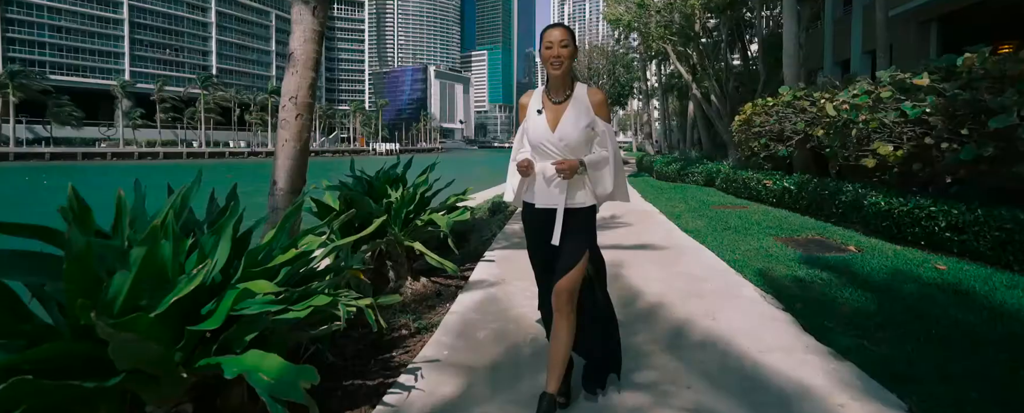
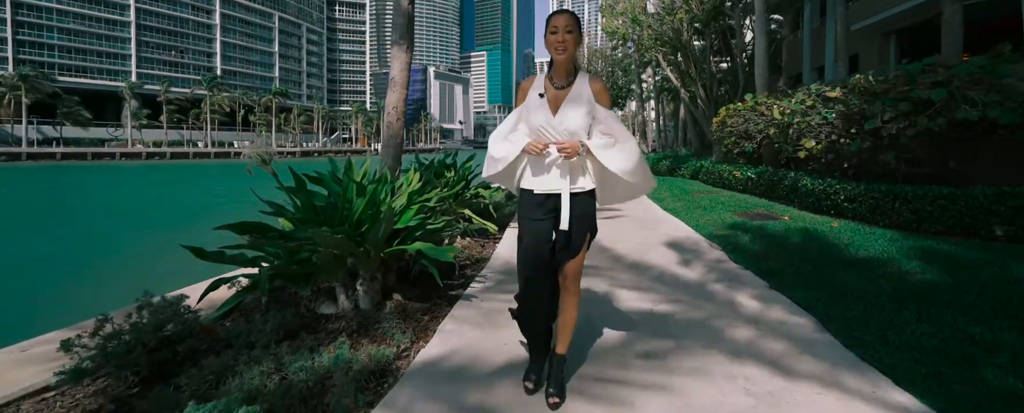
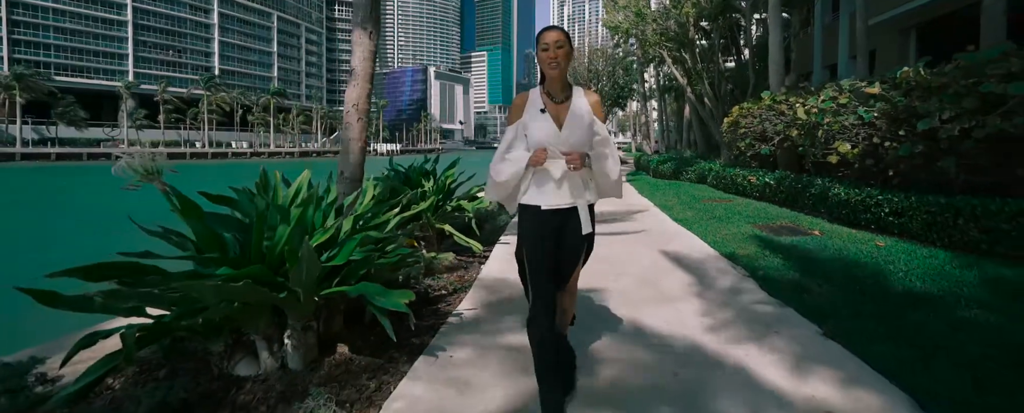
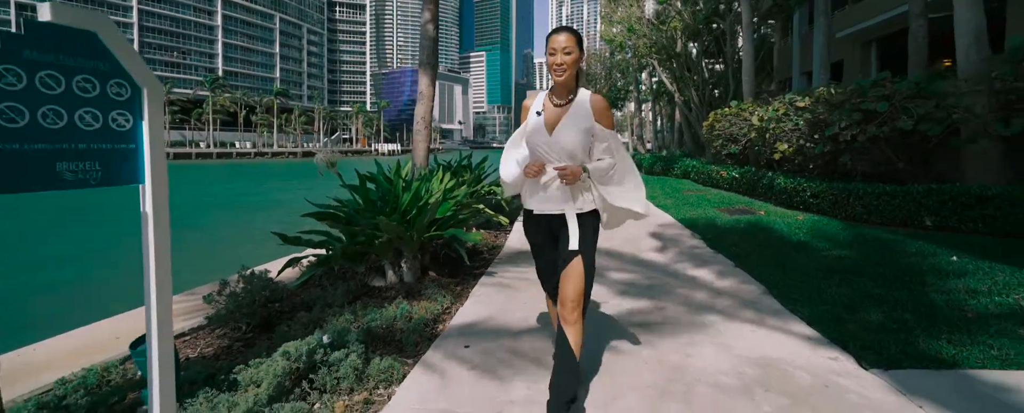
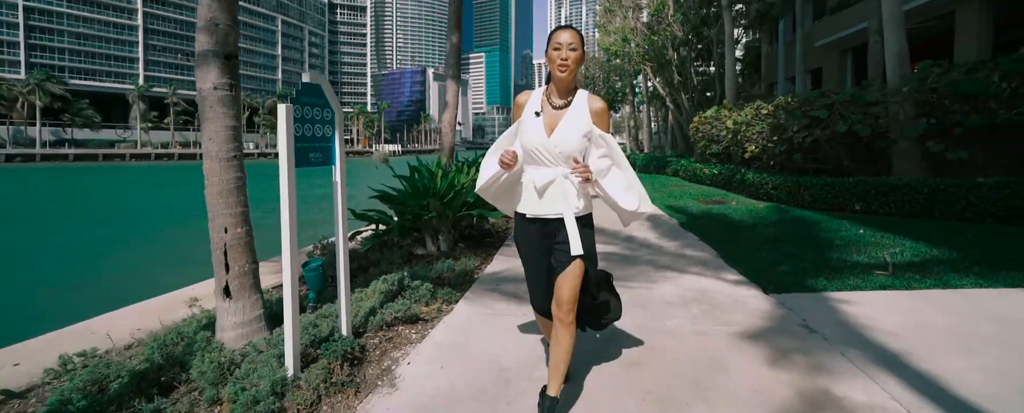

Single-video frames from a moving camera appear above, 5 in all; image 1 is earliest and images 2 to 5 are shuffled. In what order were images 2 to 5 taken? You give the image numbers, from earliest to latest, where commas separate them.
3, 2, 4, 5
